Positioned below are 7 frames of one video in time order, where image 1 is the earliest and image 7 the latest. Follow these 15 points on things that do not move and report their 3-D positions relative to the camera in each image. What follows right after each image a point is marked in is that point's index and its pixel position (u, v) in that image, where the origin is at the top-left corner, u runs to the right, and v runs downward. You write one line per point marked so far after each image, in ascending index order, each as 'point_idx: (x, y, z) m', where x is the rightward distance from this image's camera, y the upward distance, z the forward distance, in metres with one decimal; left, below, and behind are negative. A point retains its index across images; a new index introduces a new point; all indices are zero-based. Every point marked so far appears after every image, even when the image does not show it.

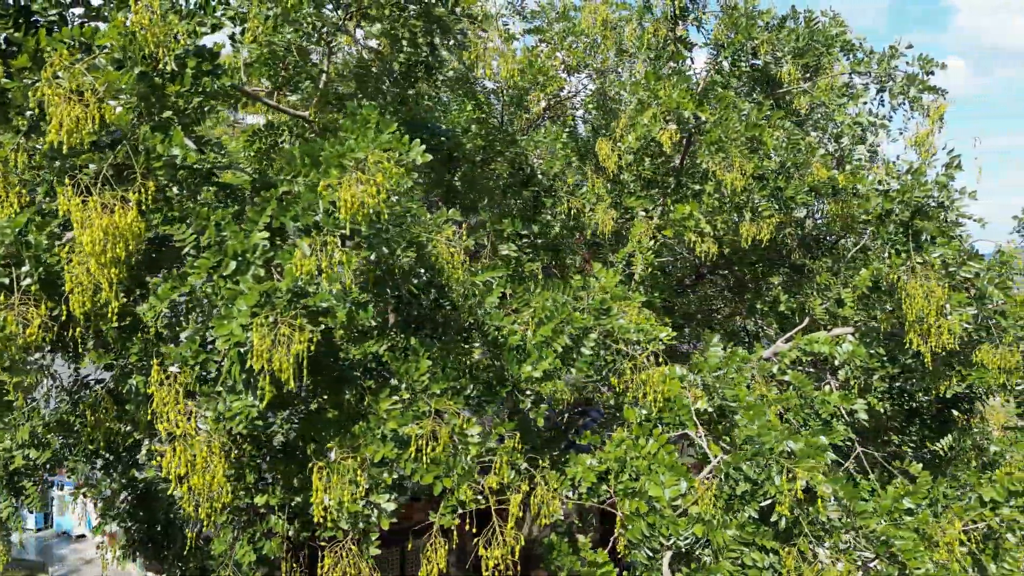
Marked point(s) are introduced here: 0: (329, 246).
0: (-0.8, +0.2, +2.7) m
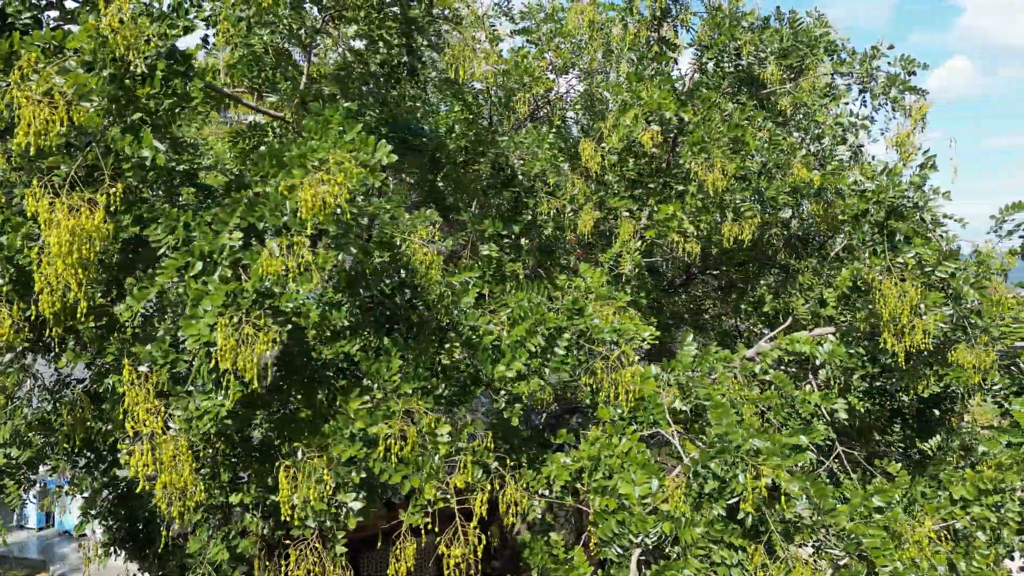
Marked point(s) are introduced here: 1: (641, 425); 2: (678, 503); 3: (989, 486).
0: (-0.9, +0.2, +2.8) m
1: (+0.7, -0.8, +3.7) m
2: (+0.8, -1.0, +3.0) m
3: (+2.4, -1.0, +3.3) m
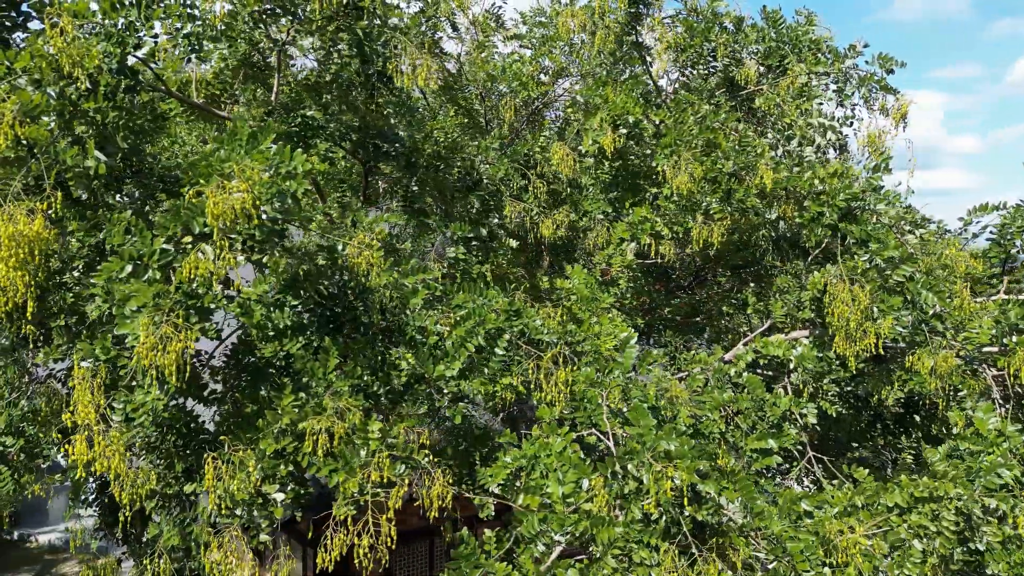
0: (-1.3, +0.2, +2.9) m
1: (+0.4, -0.8, +3.7) m
2: (+0.4, -1.0, +3.0) m
3: (+2.0, -1.0, +3.3) m
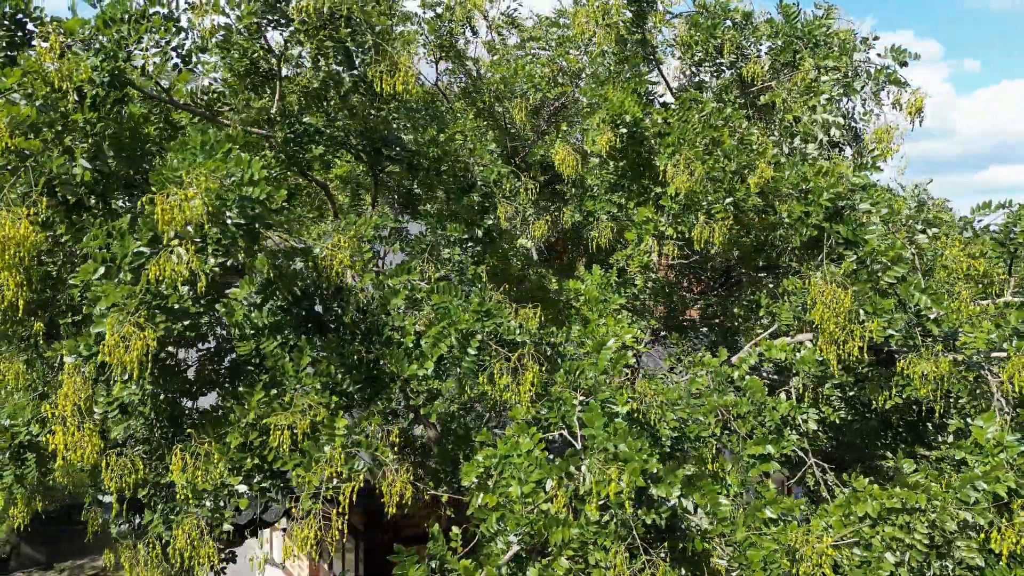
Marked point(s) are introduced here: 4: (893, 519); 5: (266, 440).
0: (-1.5, +0.2, +3.1) m
1: (+0.2, -0.8, +3.7) m
2: (+0.2, -1.0, +3.0) m
3: (+1.8, -1.0, +3.1) m
4: (+1.8, -1.1, +3.2) m
5: (-1.2, -0.7, +3.2) m
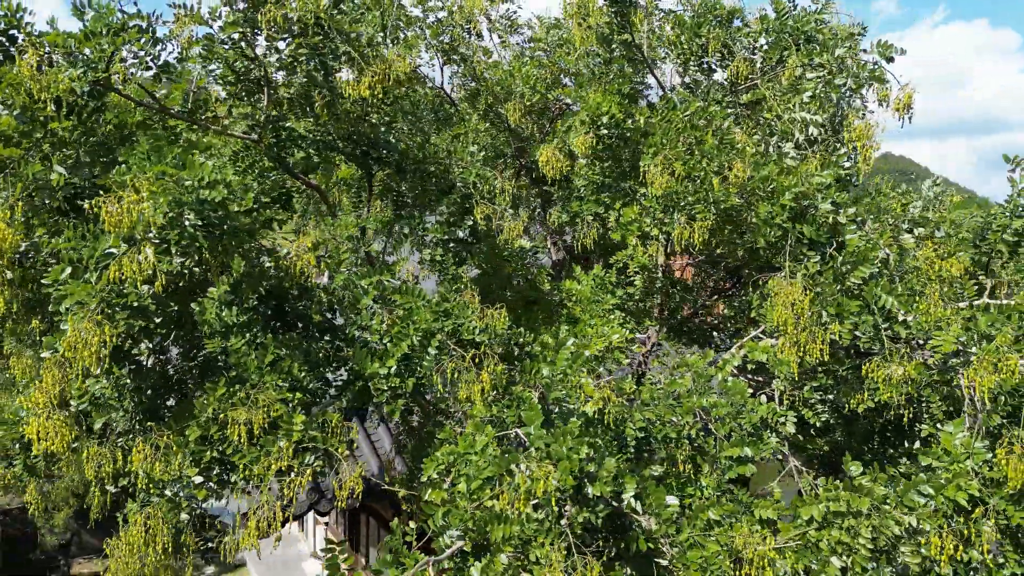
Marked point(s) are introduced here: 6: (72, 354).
0: (-1.8, +0.2, +3.2) m
1: (0.0, -0.8, +3.8) m
2: (-0.1, -1.0, +3.1) m
3: (+1.5, -1.0, +3.1) m
4: (+1.6, -1.1, +3.1) m
5: (-1.4, -0.7, +3.3) m
6: (-2.0, -0.3, +3.1) m
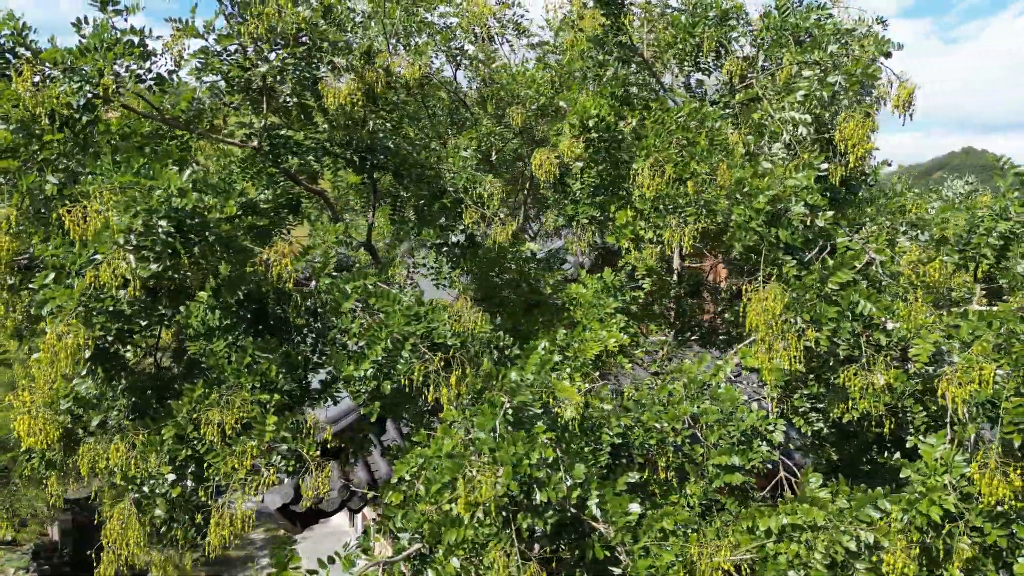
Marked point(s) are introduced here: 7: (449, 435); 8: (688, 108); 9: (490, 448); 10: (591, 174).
0: (-2.0, +0.1, +3.4) m
1: (-0.2, -0.8, +3.8) m
2: (-0.3, -1.0, +3.1) m
3: (+1.3, -1.1, +3.0) m
4: (+1.3, -1.1, +3.1) m
5: (-1.6, -0.7, +3.4) m
6: (-2.2, -0.3, +3.2) m
7: (-0.3, -0.8, +3.5) m
8: (+1.3, +1.4, +5.1) m
9: (-0.1, -0.8, +3.1) m
10: (+0.7, +1.0, +5.6) m
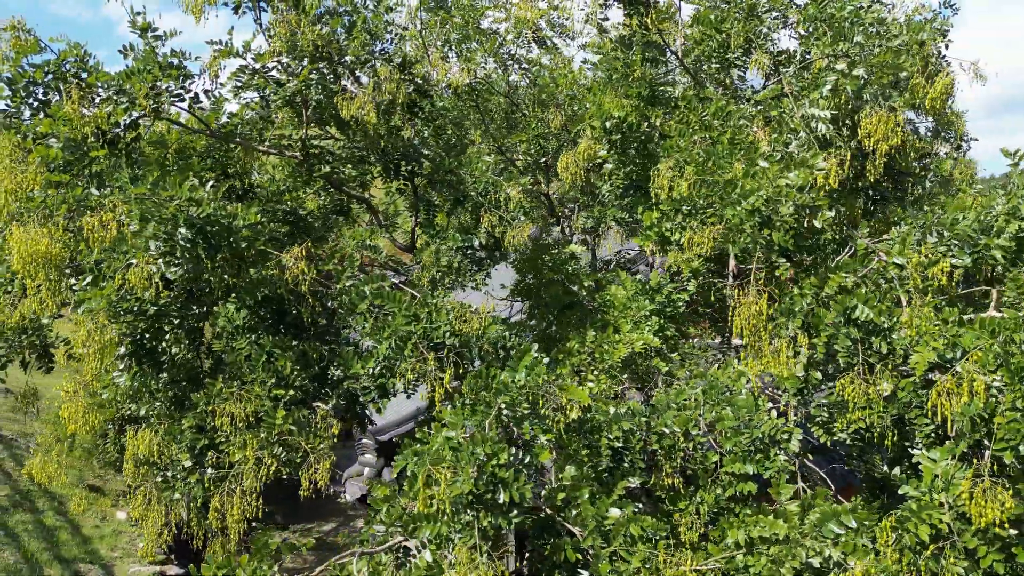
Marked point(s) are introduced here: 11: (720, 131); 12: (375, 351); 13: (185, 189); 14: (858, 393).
0: (-2.1, +0.1, +3.7) m
1: (-0.2, -0.8, +3.9) m
2: (-0.4, -1.0, +3.2) m
3: (+1.1, -1.1, +2.9) m
4: (+1.2, -1.2, +2.9) m
5: (-1.7, -0.8, +3.8) m
6: (-2.3, -0.3, +3.6) m
7: (-0.4, -0.8, +3.6) m
8: (+1.5, +1.3, +5.0) m
9: (-0.2, -0.8, +3.2) m
10: (+0.9, +0.9, +5.6) m
11: (+1.5, +1.1, +4.8) m
12: (-0.8, -0.4, +4.1) m
13: (-1.9, +0.6, +3.9) m
14: (+1.8, -0.5, +3.3) m
